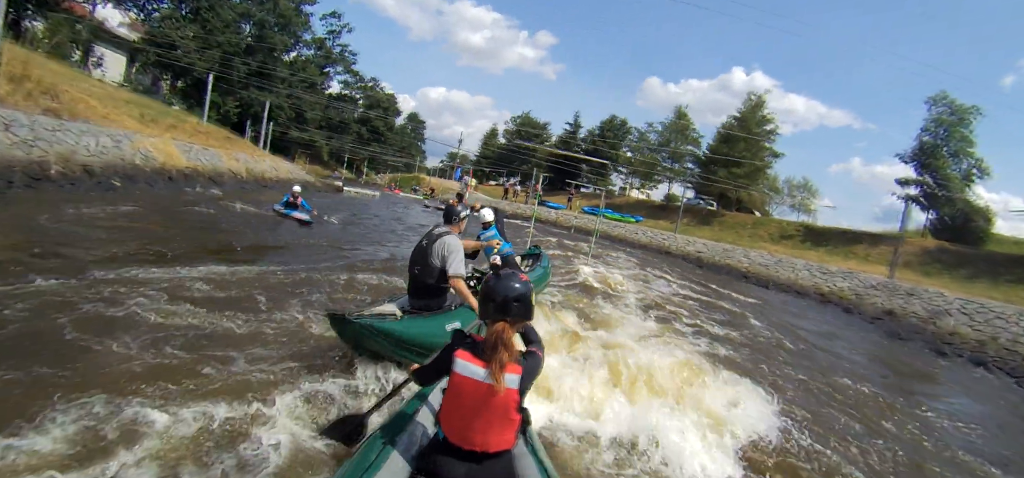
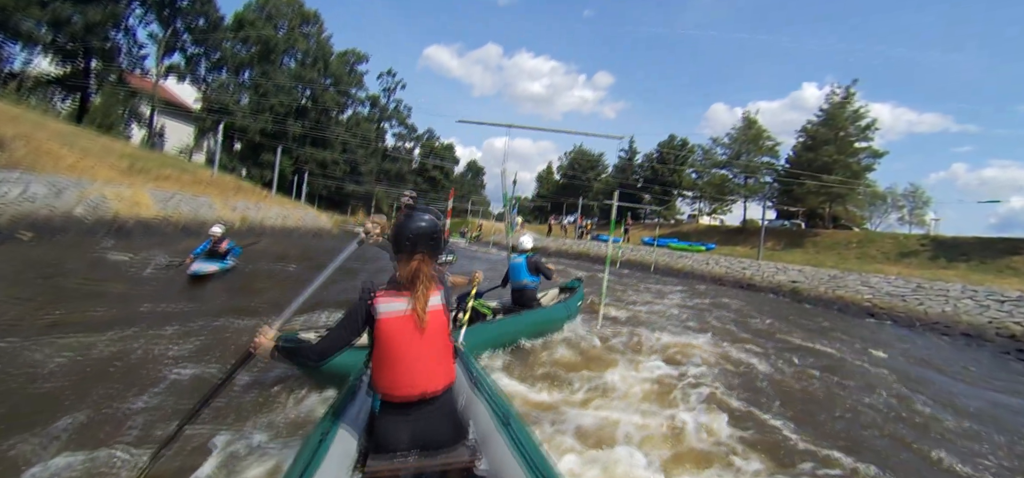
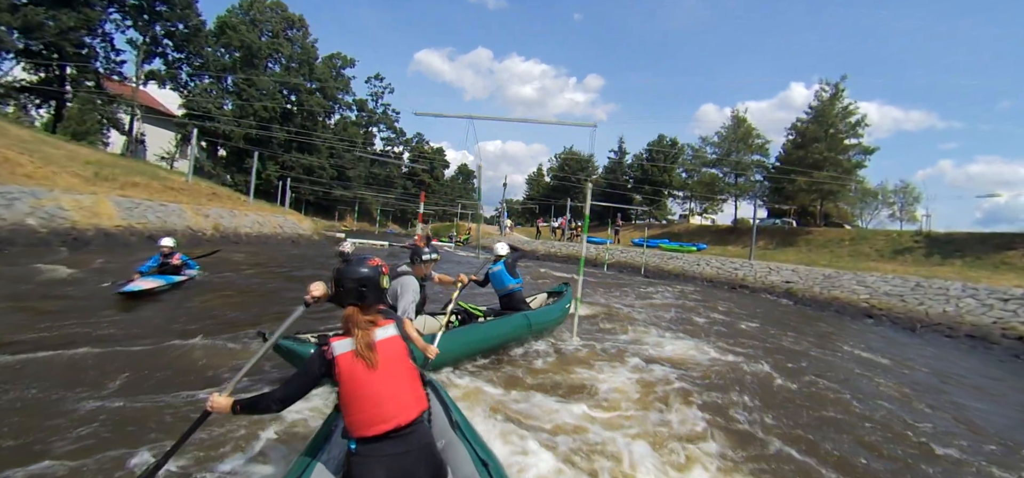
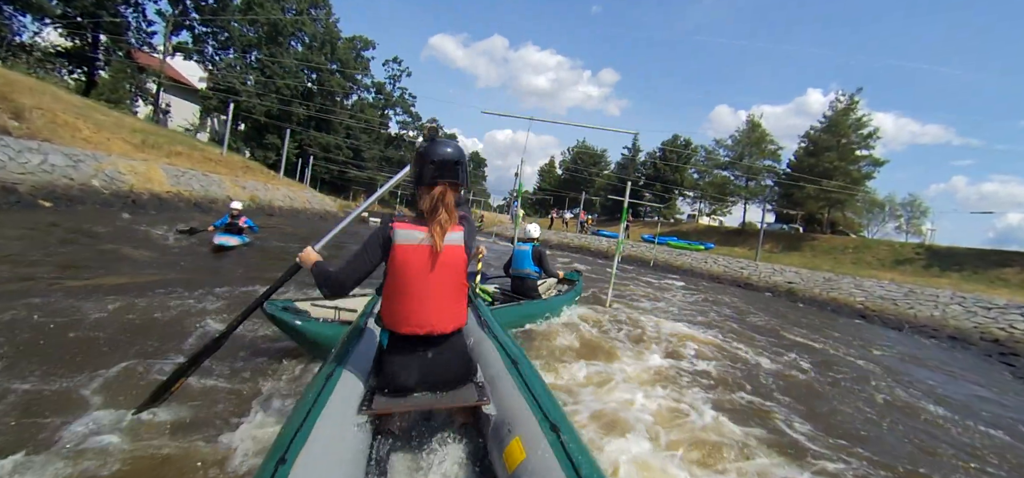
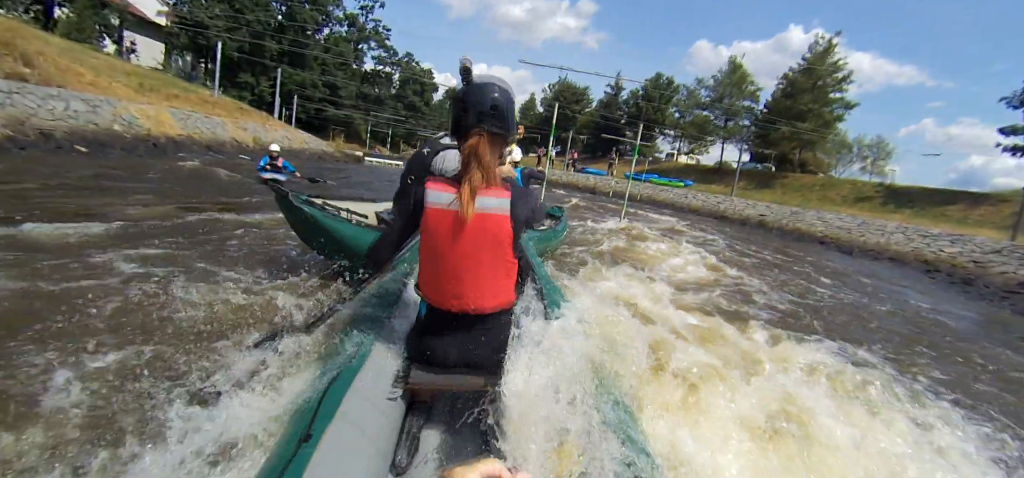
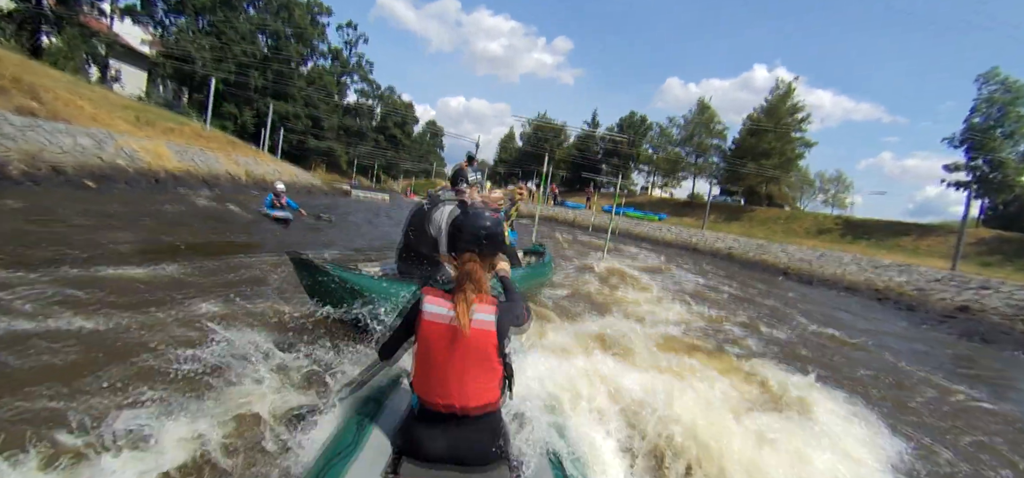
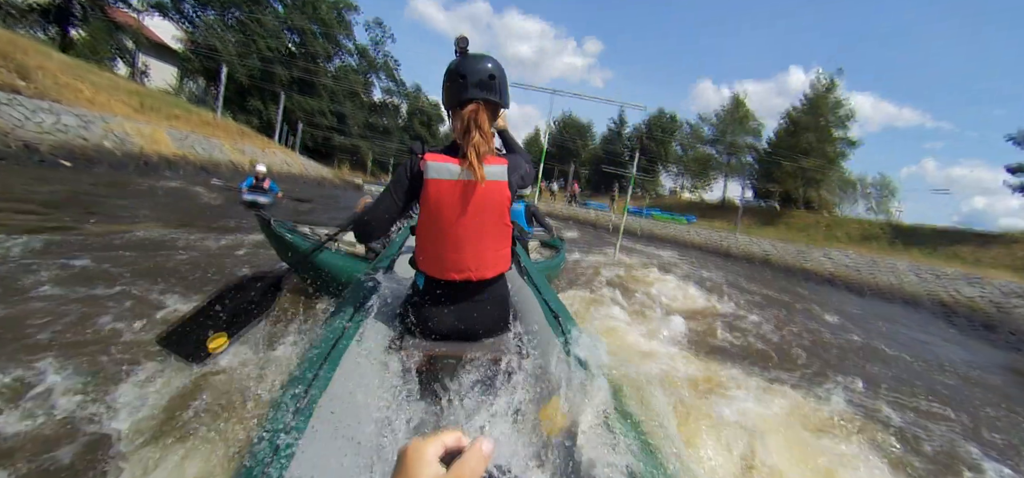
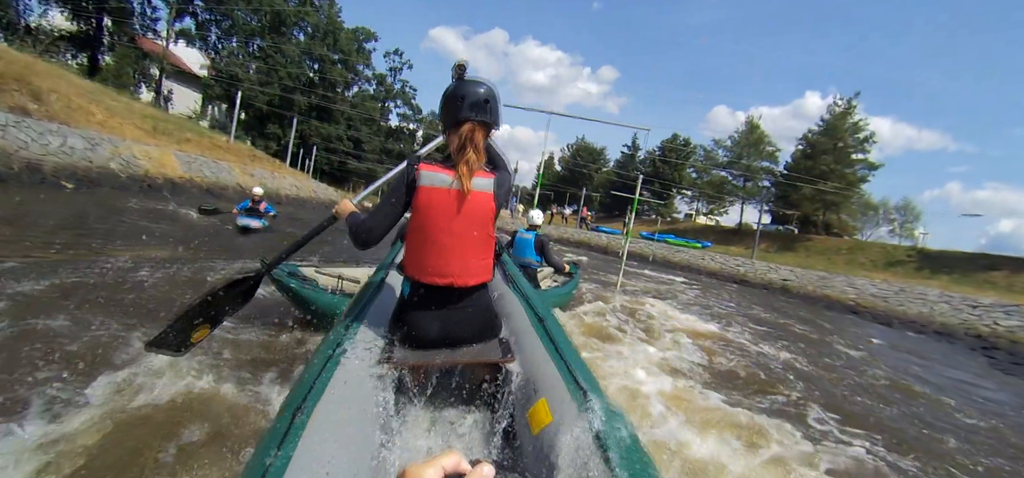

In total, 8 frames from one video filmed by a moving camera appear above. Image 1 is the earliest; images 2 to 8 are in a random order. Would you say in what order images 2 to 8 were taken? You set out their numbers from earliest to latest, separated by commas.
6, 5, 7, 8, 4, 2, 3
